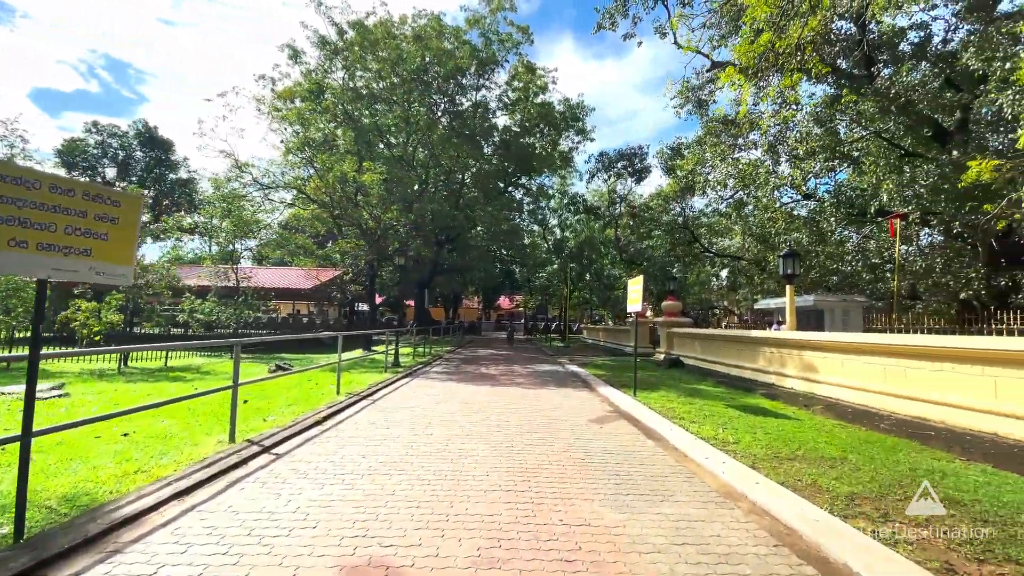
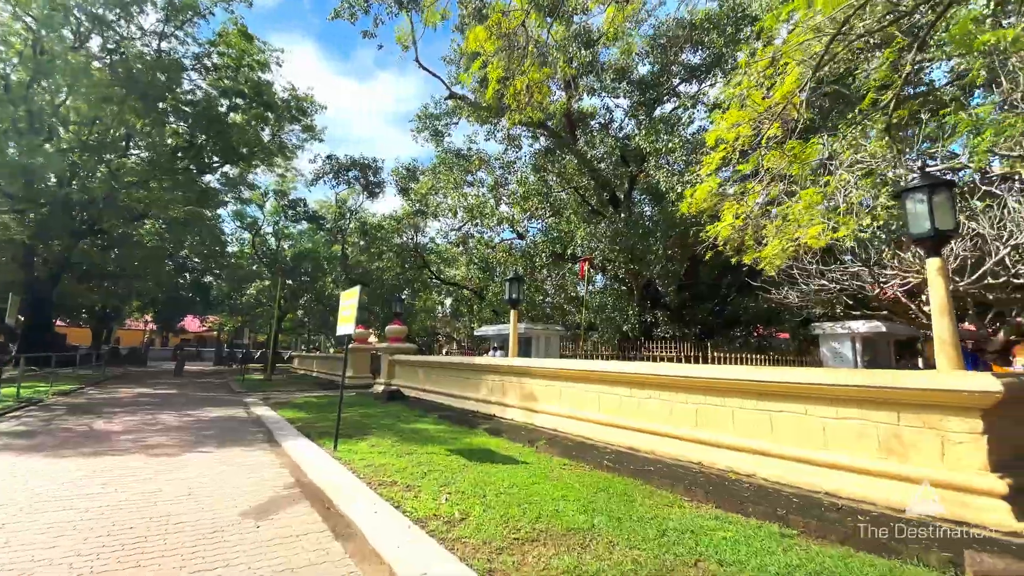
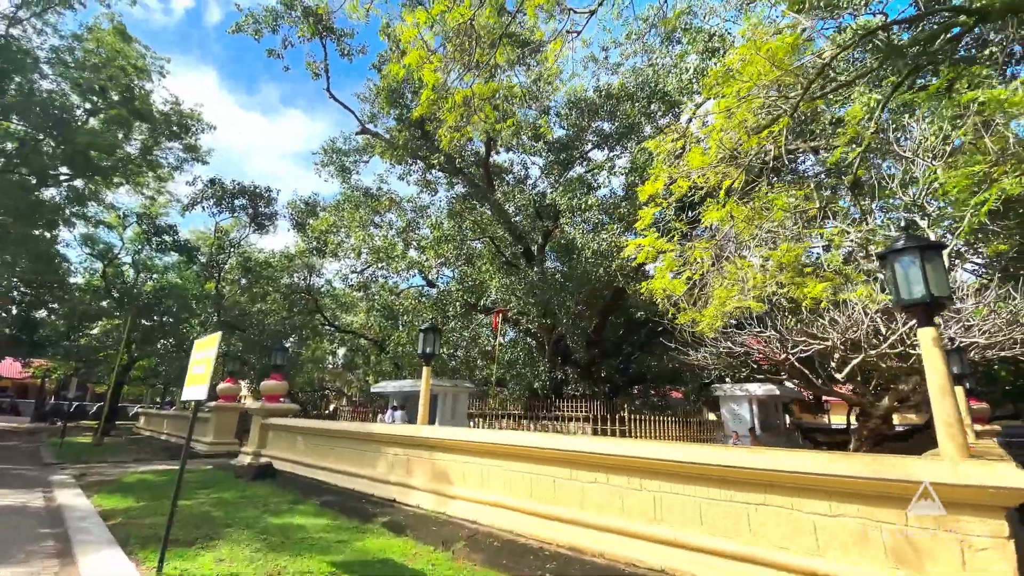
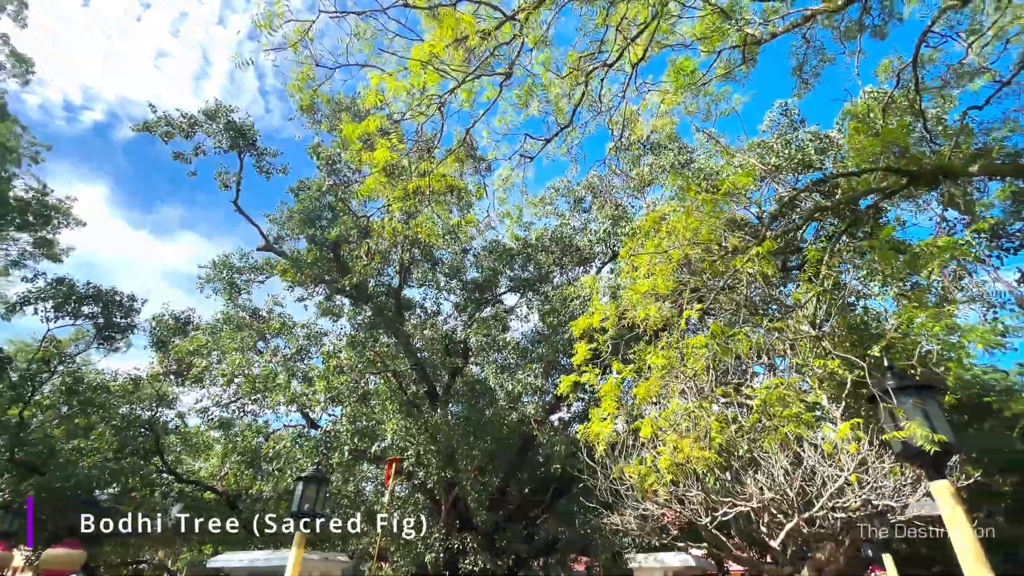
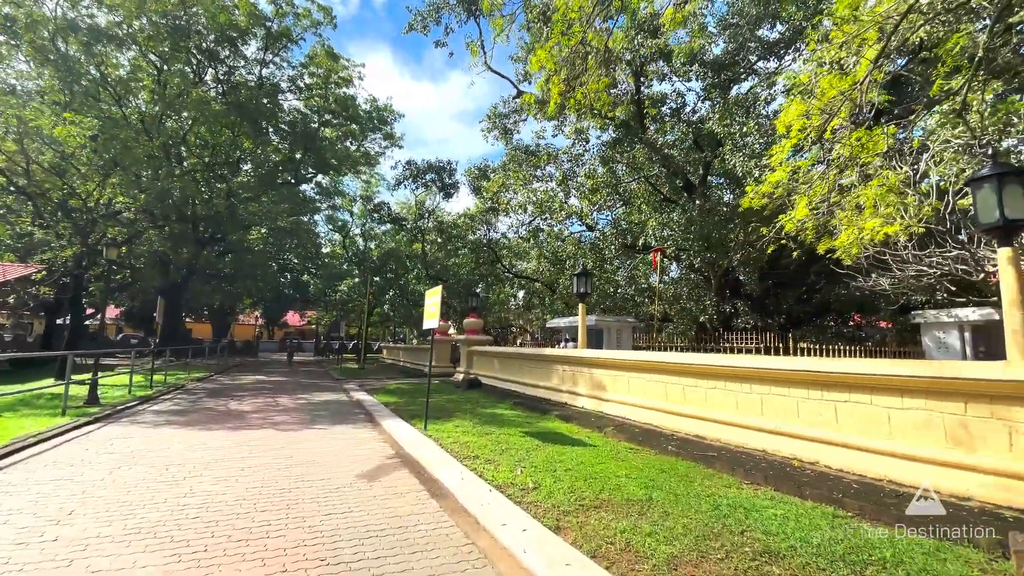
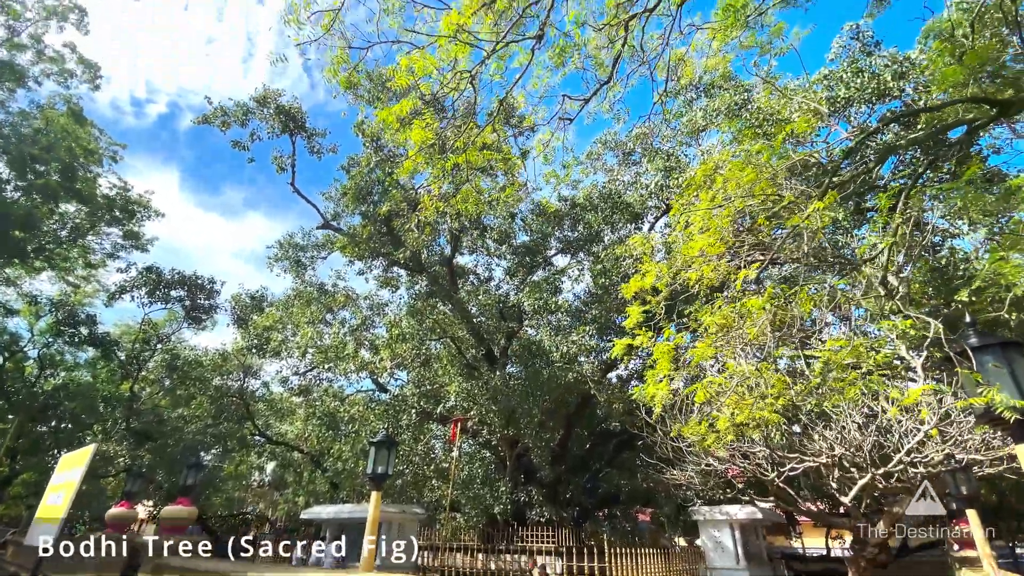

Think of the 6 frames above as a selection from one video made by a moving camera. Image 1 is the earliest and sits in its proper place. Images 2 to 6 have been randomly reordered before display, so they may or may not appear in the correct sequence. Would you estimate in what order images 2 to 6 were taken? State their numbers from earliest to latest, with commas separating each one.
5, 2, 3, 6, 4
